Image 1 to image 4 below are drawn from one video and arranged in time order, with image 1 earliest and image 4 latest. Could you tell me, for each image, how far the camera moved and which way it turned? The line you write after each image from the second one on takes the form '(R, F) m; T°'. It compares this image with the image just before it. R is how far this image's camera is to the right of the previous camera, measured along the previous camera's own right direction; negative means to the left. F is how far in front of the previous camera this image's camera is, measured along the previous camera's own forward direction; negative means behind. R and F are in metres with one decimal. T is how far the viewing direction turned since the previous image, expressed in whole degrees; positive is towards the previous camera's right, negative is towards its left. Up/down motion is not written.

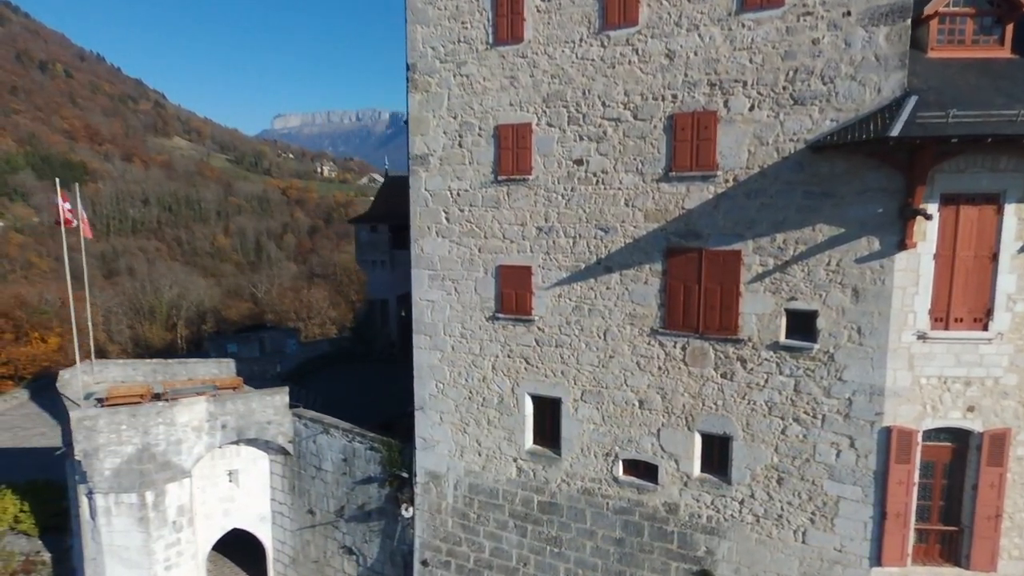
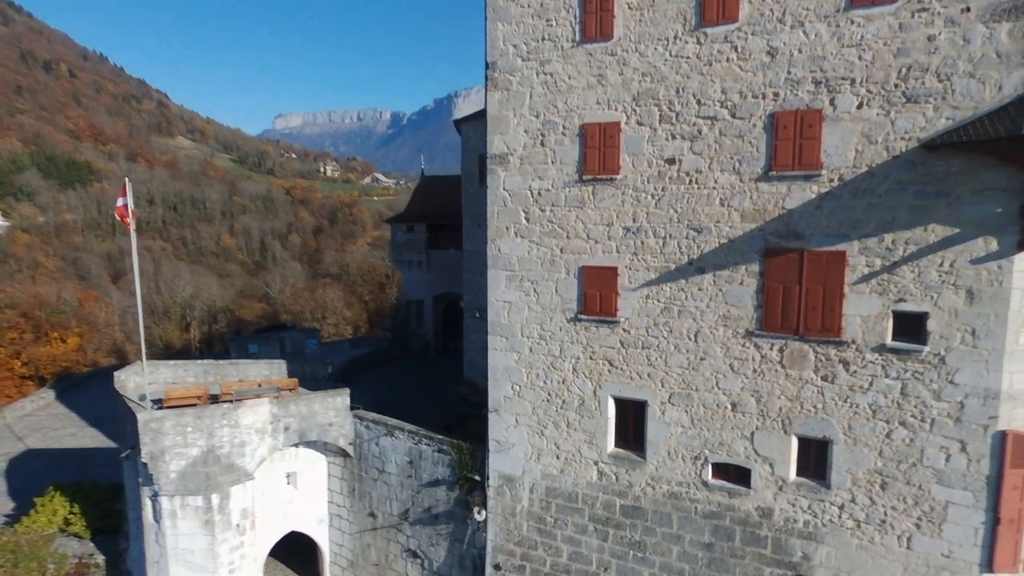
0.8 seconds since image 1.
(-1.5, +0.2) m; 0°
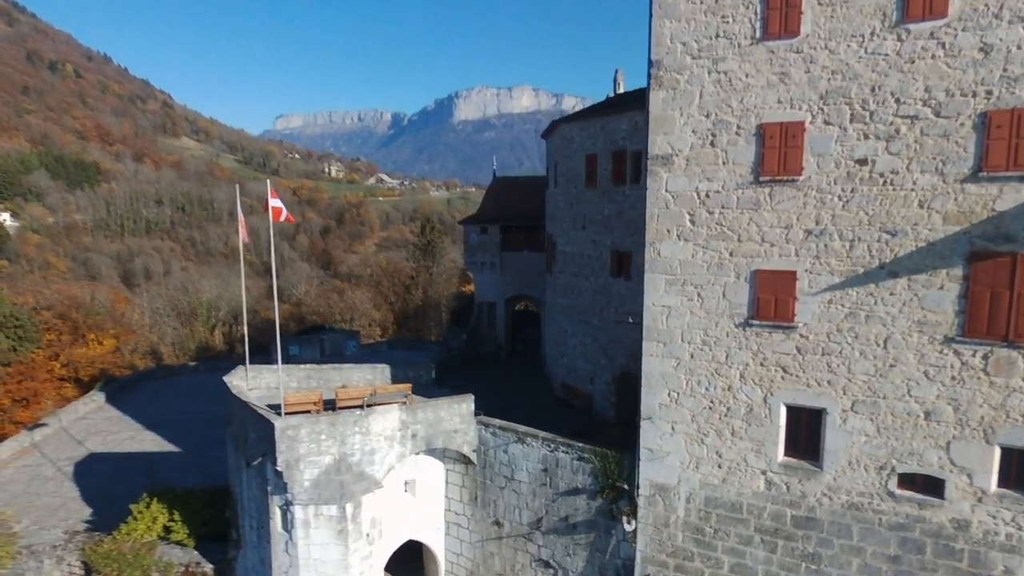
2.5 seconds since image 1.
(-3.0, +0.3) m; 0°
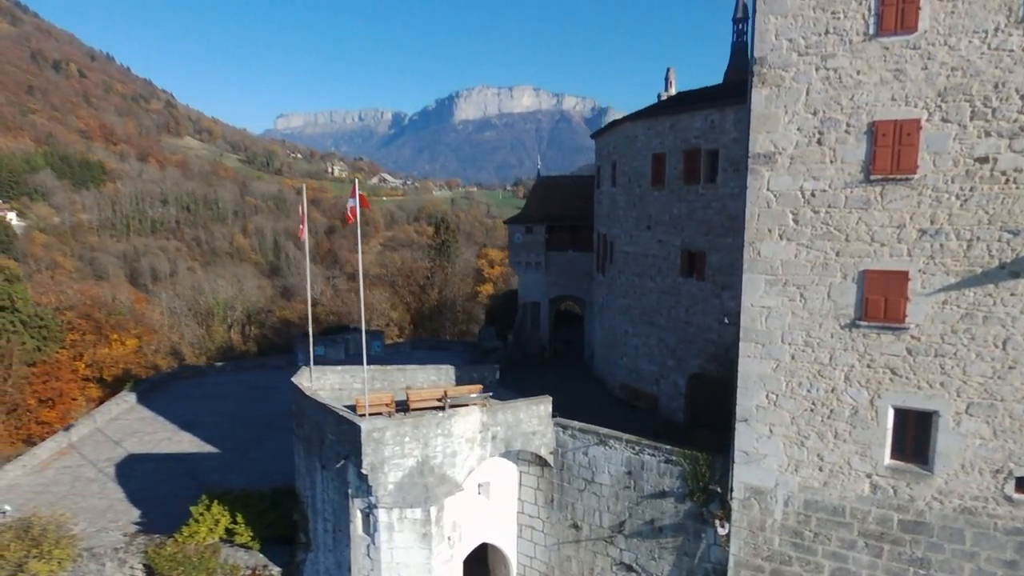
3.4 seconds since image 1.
(-1.8, +0.2) m; 0°
